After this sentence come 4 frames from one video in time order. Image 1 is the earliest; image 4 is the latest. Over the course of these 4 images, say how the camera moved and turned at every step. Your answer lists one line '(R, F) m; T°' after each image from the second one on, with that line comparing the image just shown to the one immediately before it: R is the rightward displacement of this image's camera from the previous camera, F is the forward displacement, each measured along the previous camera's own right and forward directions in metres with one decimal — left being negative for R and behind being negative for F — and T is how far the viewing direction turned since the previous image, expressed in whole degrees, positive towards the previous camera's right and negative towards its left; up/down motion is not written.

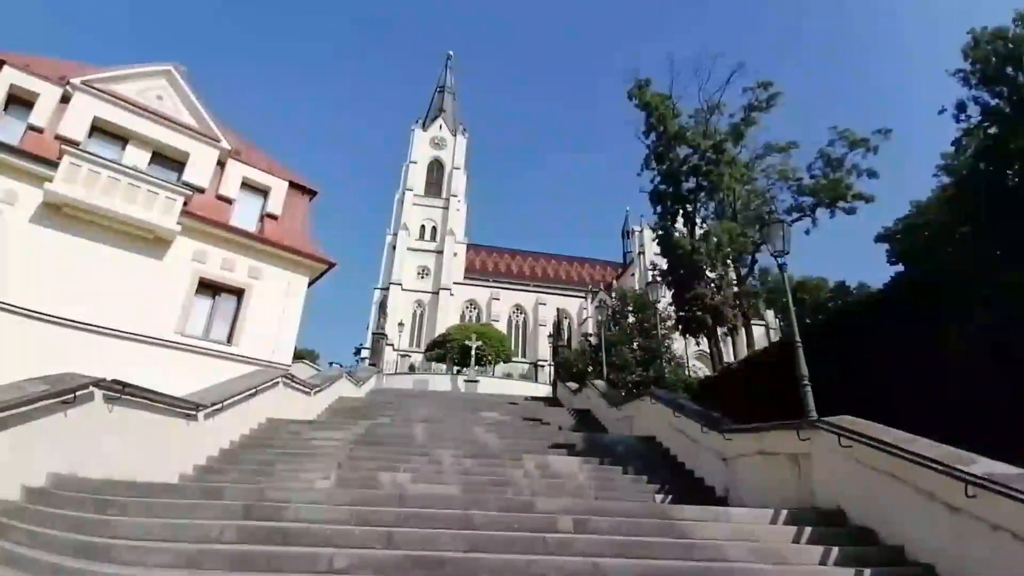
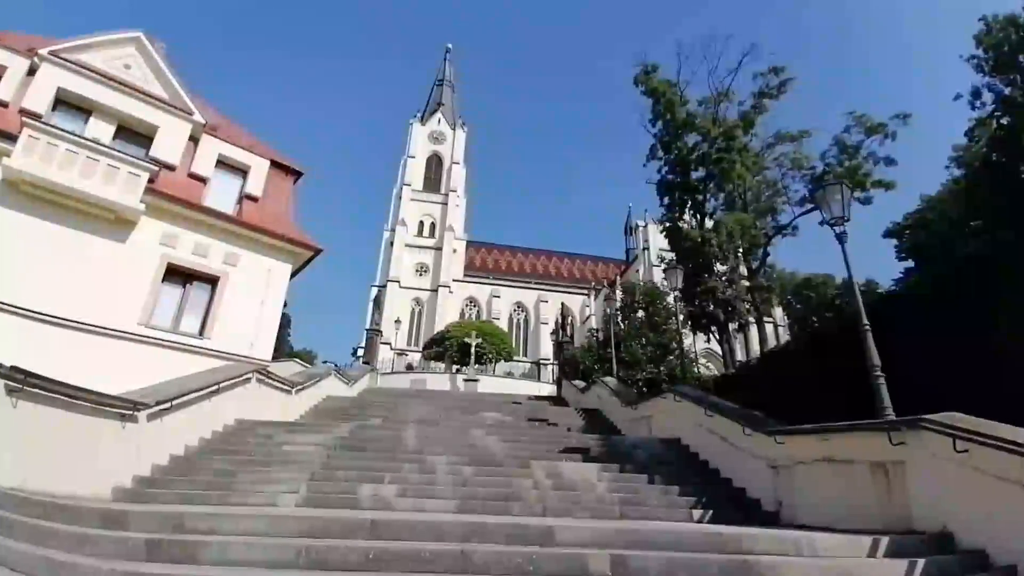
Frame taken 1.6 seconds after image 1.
(-0.1, +1.2) m; 0°
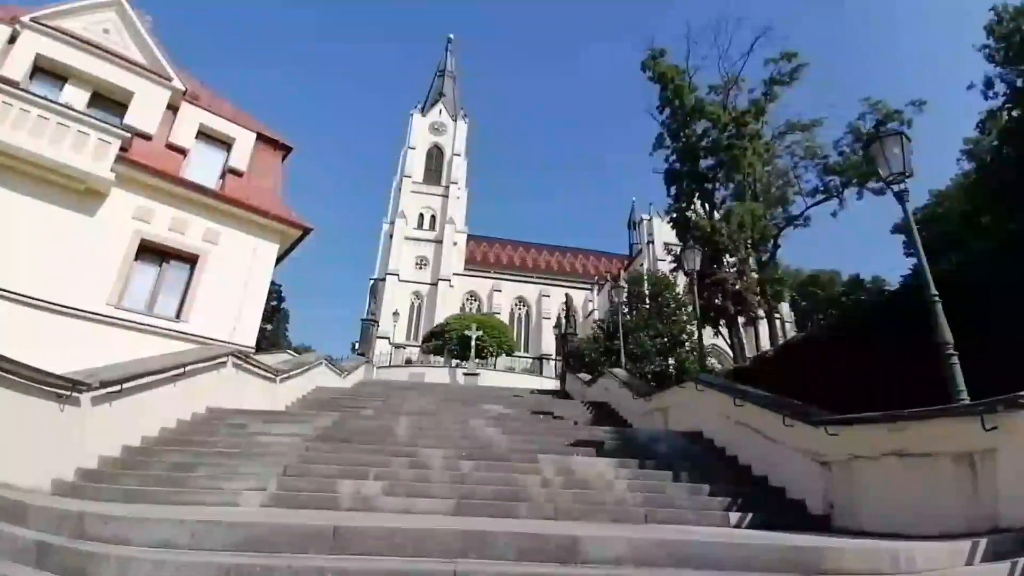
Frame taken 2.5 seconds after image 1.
(-0.1, +0.8) m; 0°
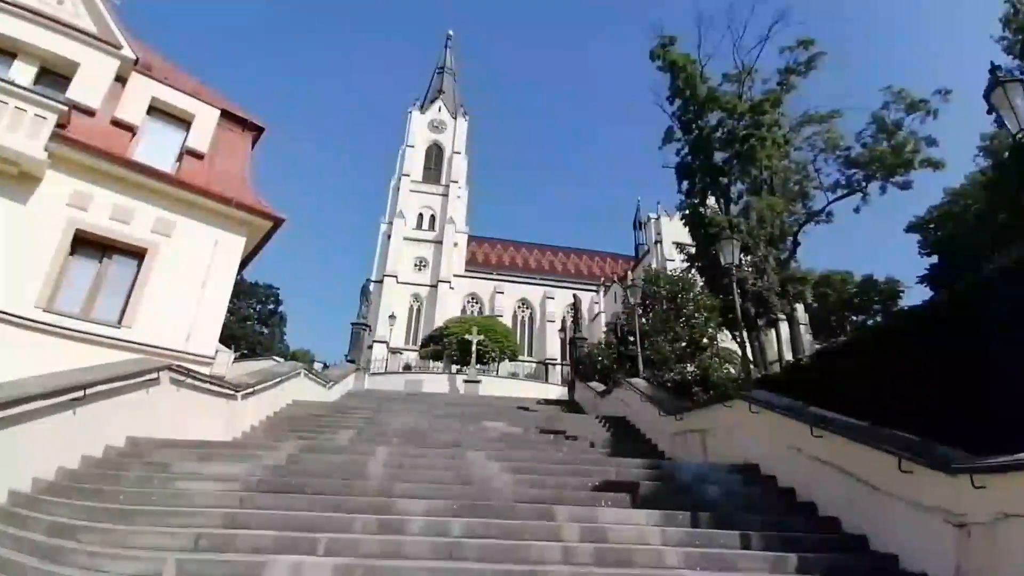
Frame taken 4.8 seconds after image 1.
(0.0, +1.5) m; 0°
